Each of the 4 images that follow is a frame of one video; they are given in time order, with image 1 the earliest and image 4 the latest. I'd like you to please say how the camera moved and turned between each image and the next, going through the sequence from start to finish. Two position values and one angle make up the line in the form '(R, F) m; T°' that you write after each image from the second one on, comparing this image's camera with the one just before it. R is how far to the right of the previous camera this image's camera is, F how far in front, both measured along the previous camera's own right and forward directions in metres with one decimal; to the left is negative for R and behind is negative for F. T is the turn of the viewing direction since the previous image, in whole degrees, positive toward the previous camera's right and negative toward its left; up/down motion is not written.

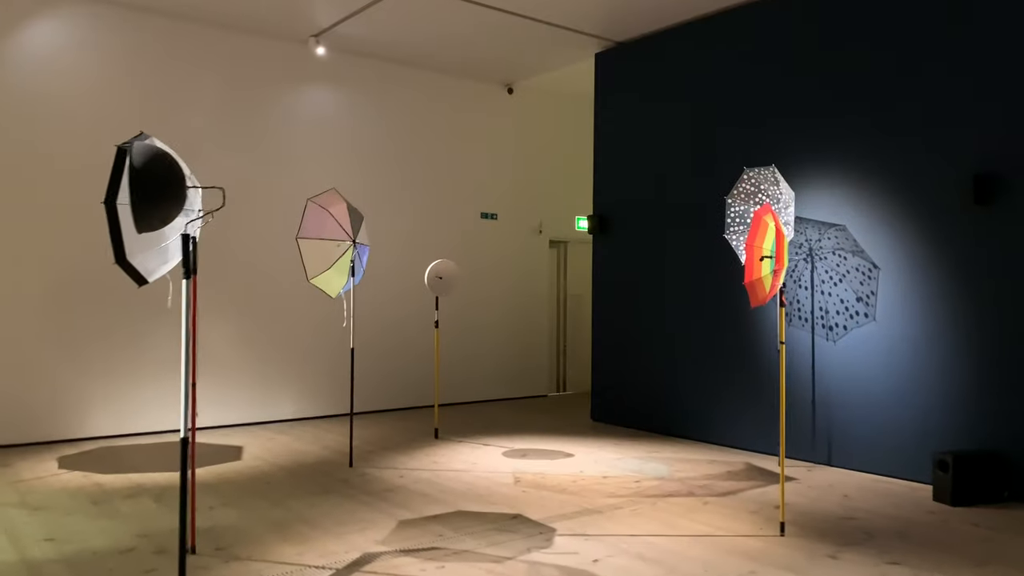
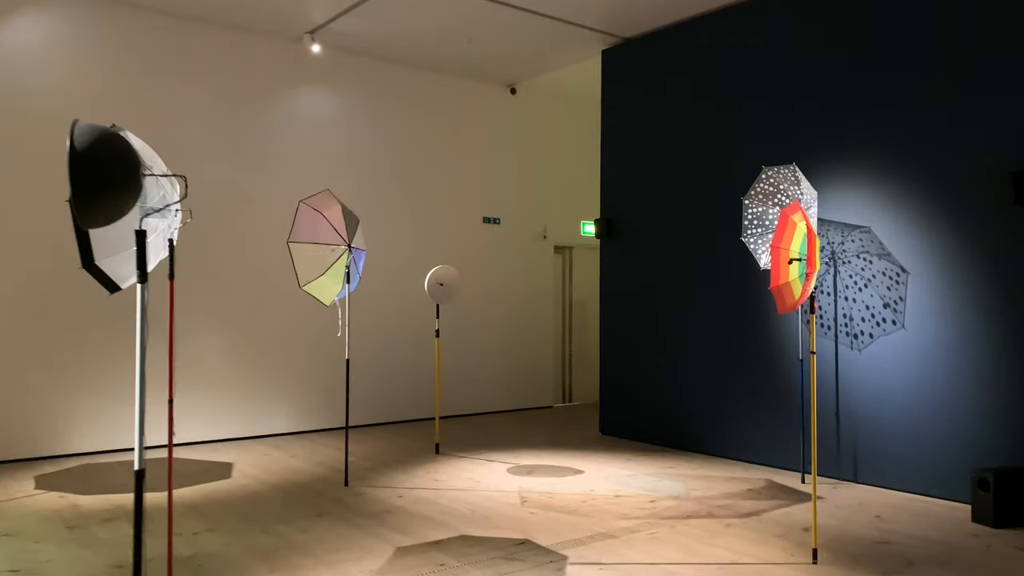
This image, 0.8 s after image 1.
(0.0, +0.3) m; 0°
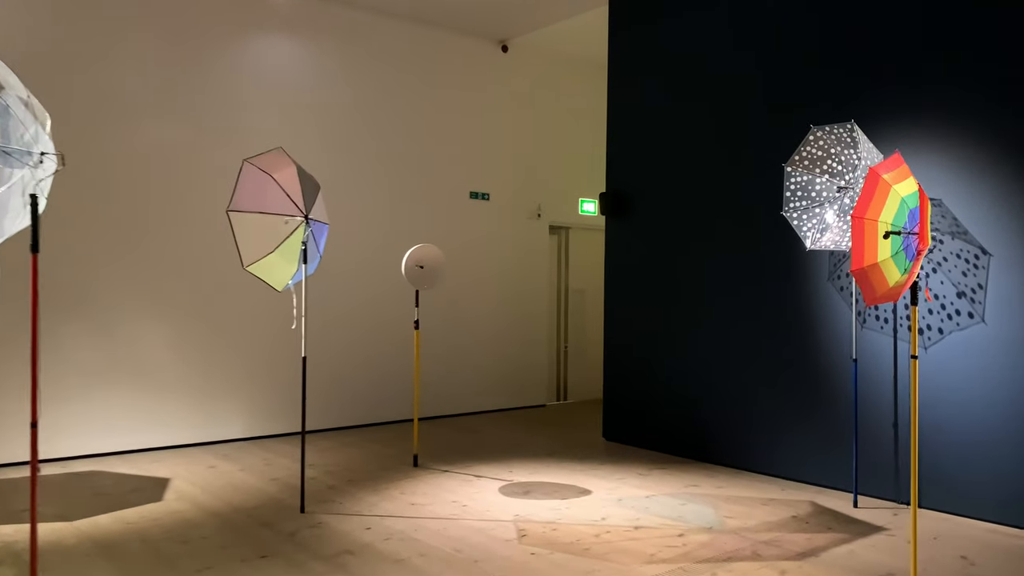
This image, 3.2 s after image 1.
(-0.1, +1.0) m; +1°
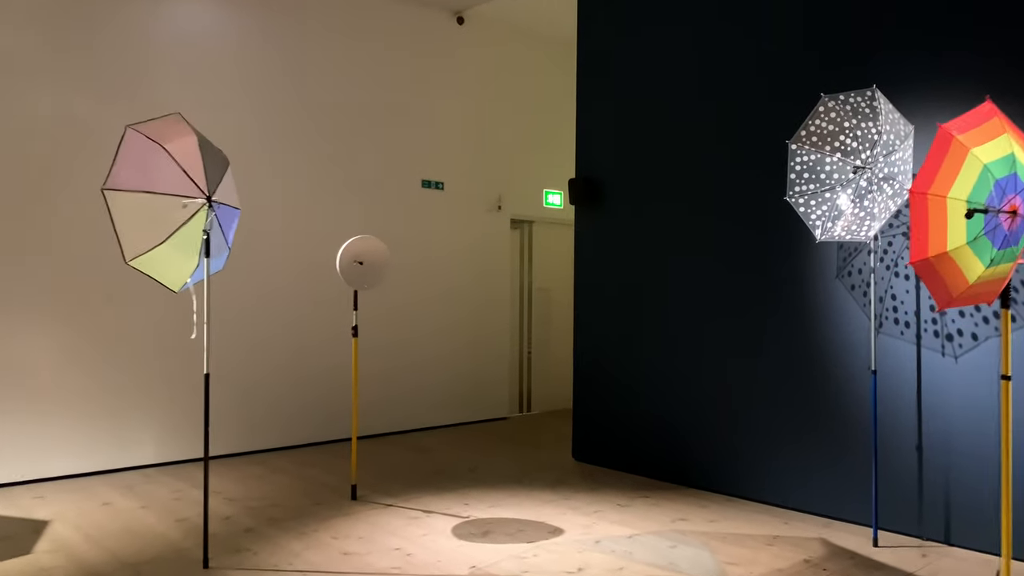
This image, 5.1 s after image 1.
(0.0, +0.8) m; +3°
